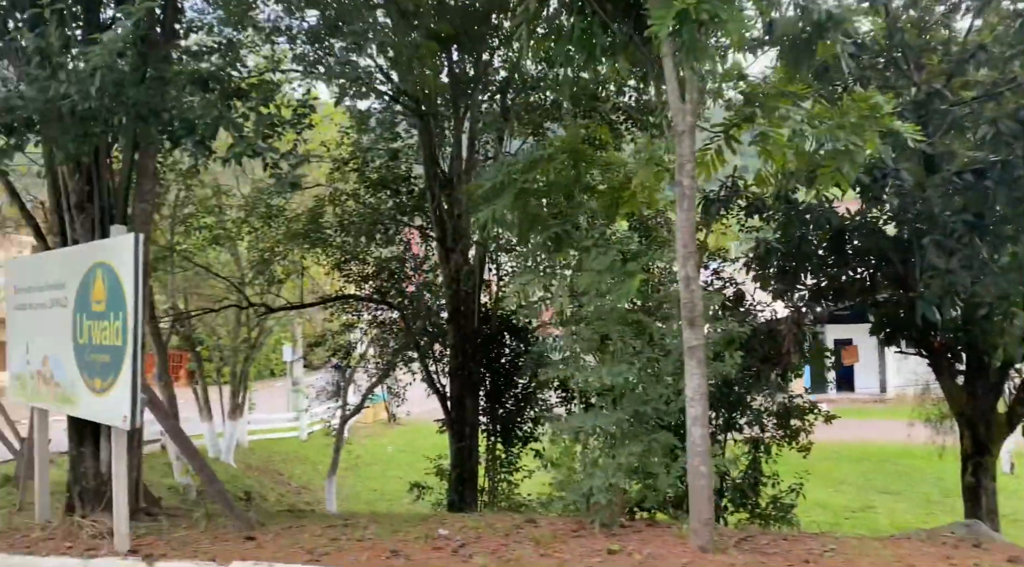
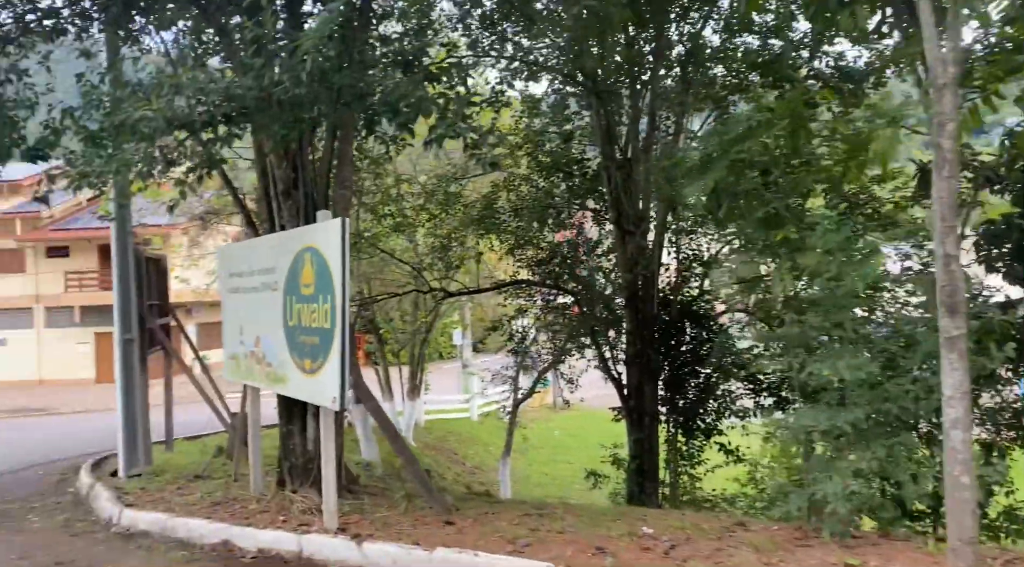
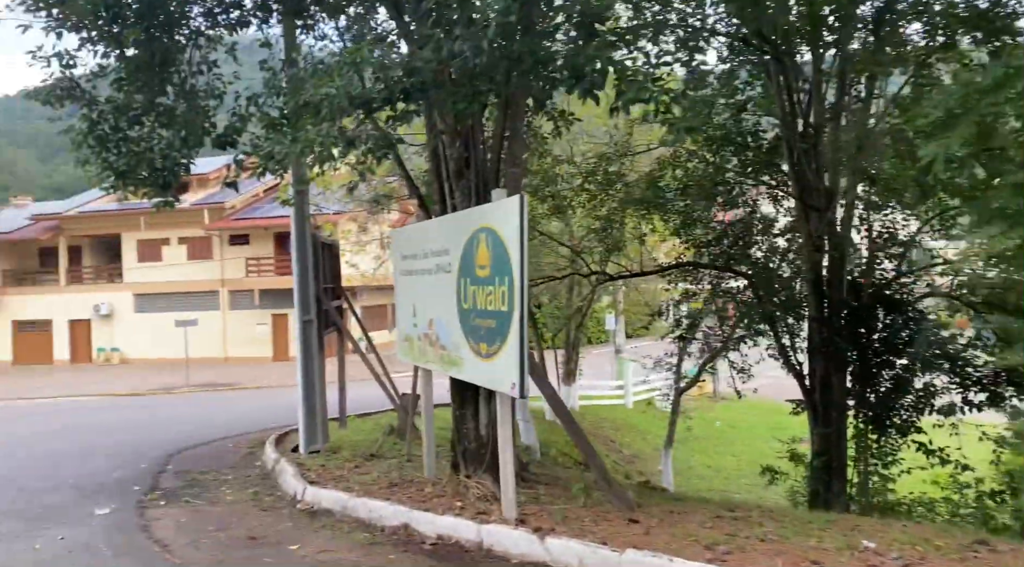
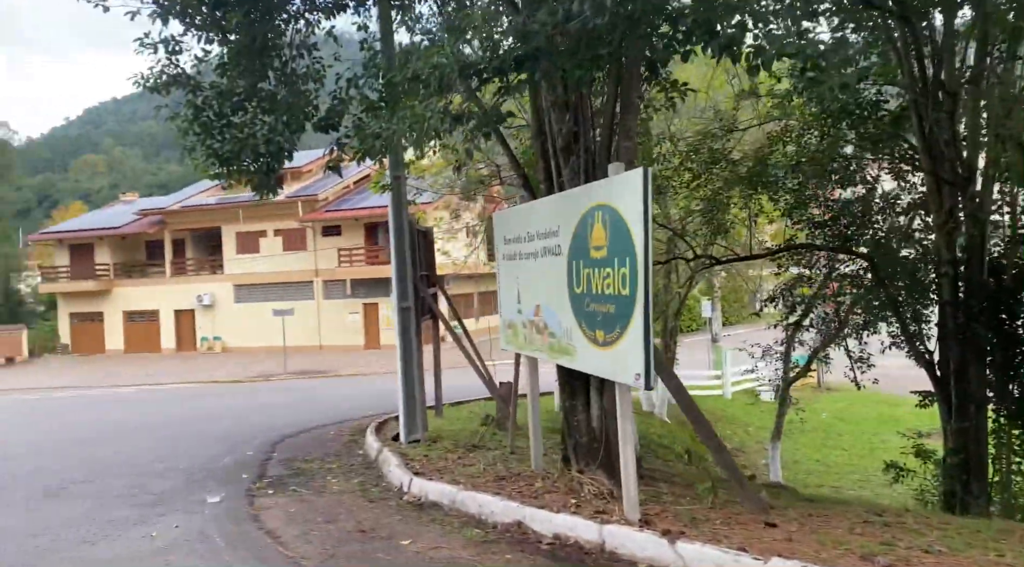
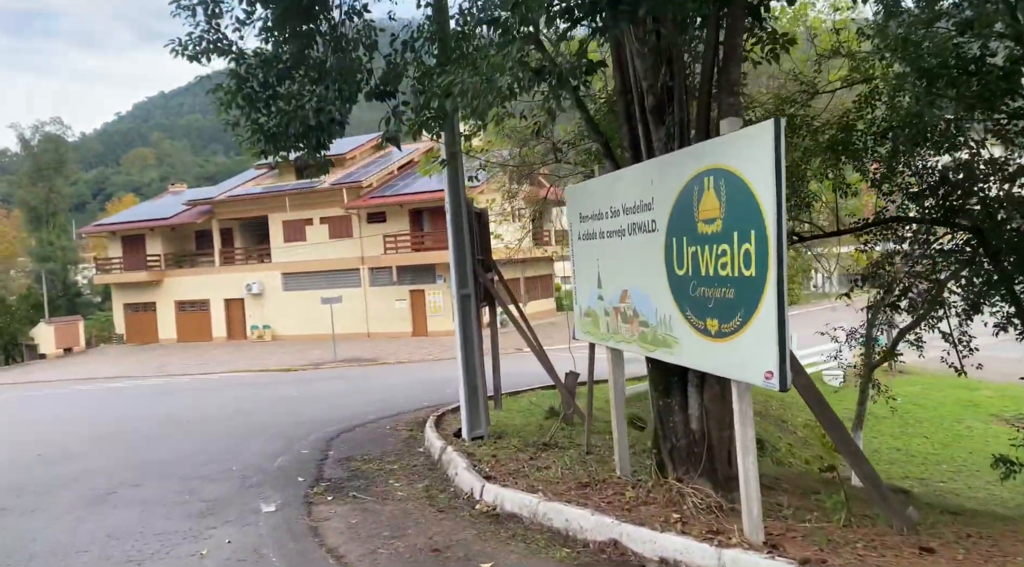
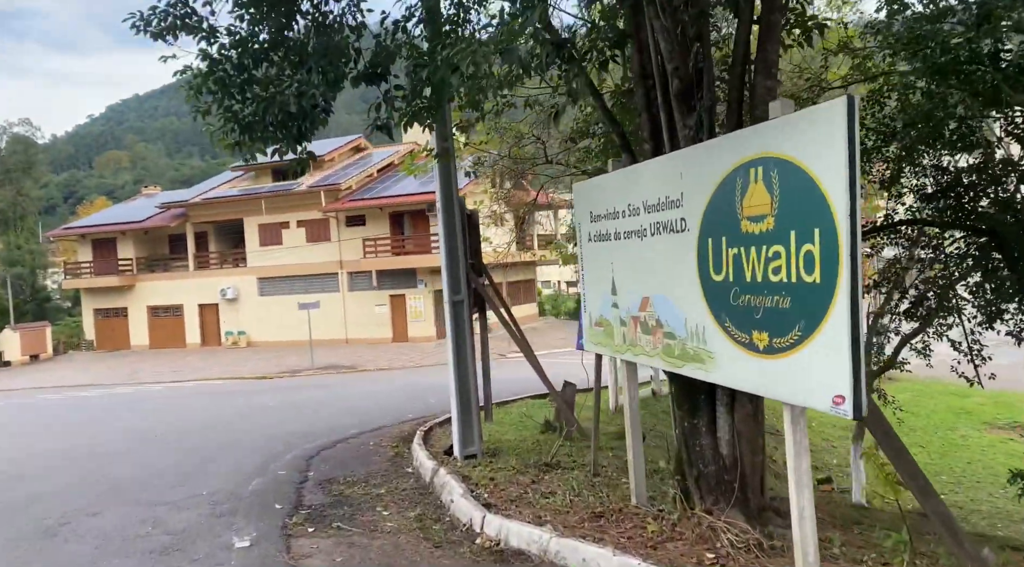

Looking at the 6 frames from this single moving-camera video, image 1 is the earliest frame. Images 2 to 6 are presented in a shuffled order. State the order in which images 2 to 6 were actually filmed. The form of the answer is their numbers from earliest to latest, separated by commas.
2, 3, 4, 5, 6
